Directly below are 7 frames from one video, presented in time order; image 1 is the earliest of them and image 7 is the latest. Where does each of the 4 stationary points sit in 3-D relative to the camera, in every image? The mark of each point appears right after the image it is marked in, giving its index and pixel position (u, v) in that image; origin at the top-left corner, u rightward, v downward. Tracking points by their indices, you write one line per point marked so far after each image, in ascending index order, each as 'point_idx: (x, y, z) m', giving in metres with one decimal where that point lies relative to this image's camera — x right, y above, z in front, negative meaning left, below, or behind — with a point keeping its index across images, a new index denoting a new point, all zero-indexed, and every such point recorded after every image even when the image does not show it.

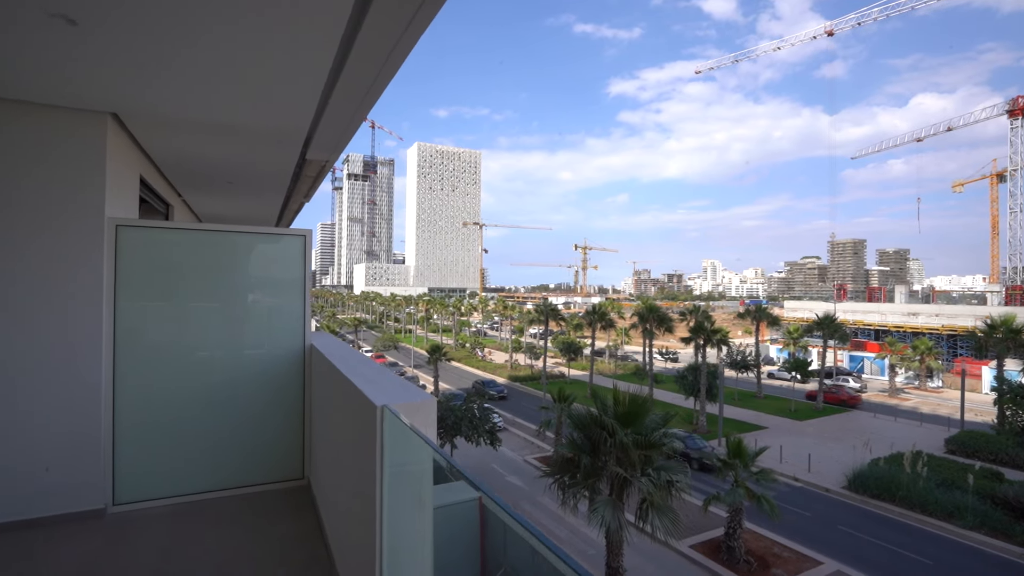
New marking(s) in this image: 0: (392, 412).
0: (-0.5, -0.5, +2.0) m
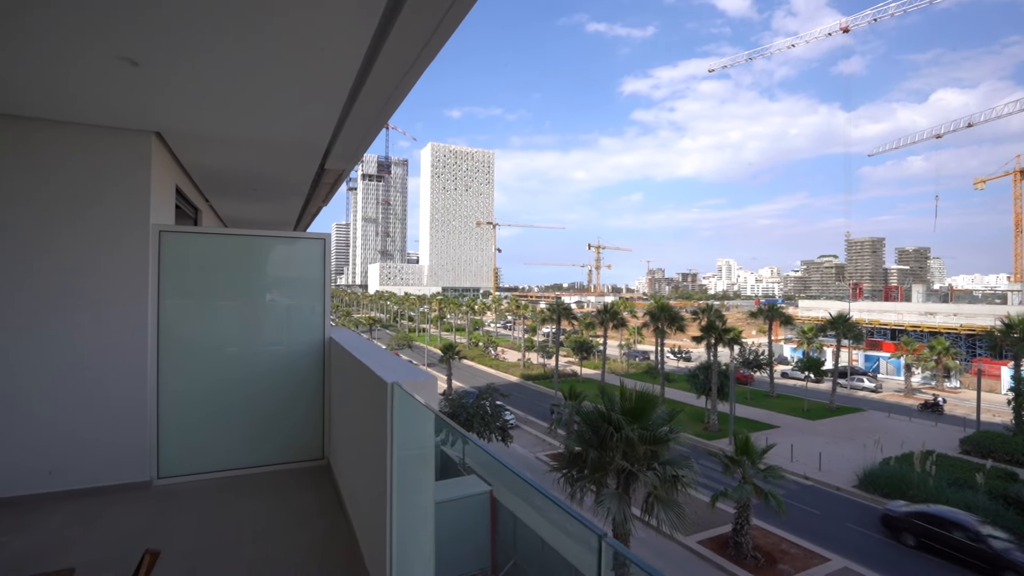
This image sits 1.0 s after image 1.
0: (-0.5, -0.5, +2.4) m
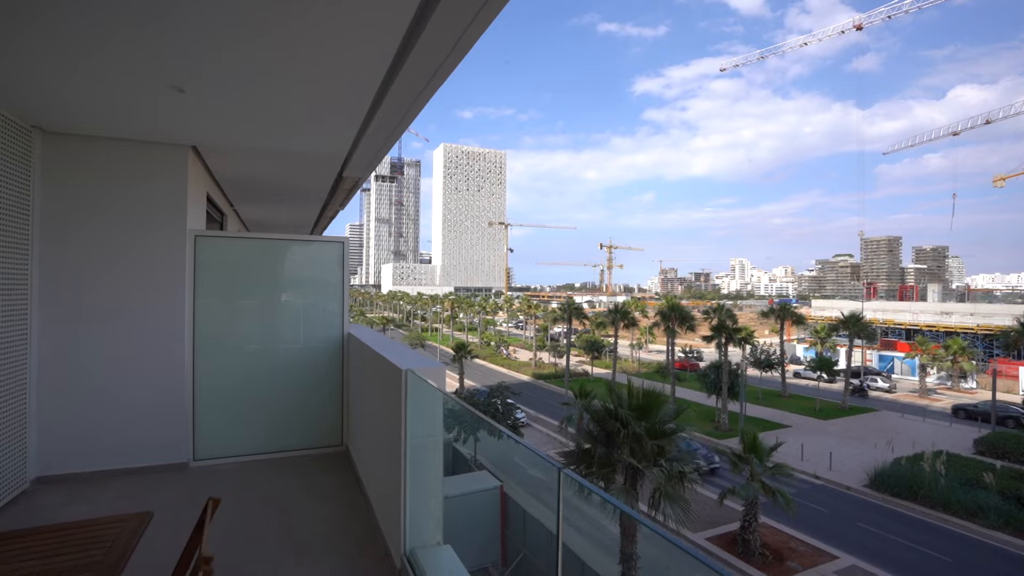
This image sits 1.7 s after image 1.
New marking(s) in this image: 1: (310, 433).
0: (-0.5, -0.5, +2.7) m
1: (-2.0, -1.4, +5.0) m
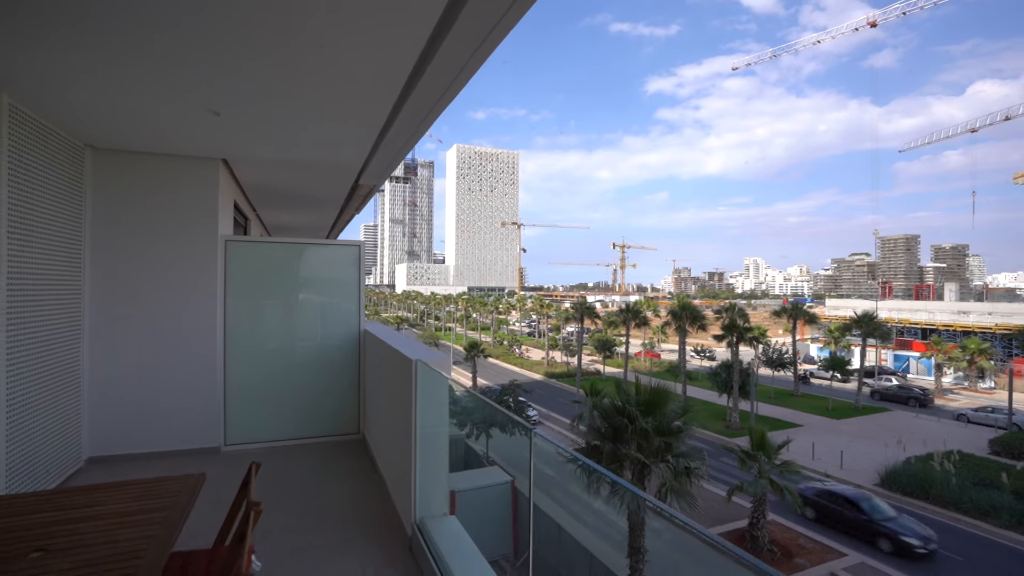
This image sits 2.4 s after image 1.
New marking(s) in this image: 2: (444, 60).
0: (-0.5, -0.5, +3.0) m
1: (-1.9, -1.4, +5.3) m
2: (-0.3, +1.2, +2.7) m
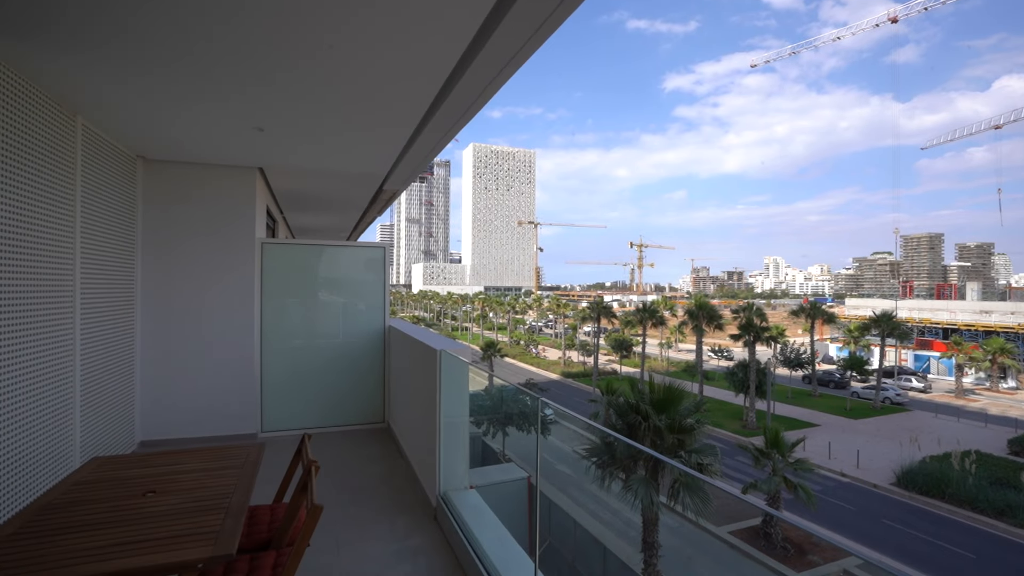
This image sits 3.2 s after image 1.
0: (-0.4, -0.5, +3.4) m
1: (-1.8, -1.4, +5.7) m
2: (-0.3, +1.2, +3.1) m
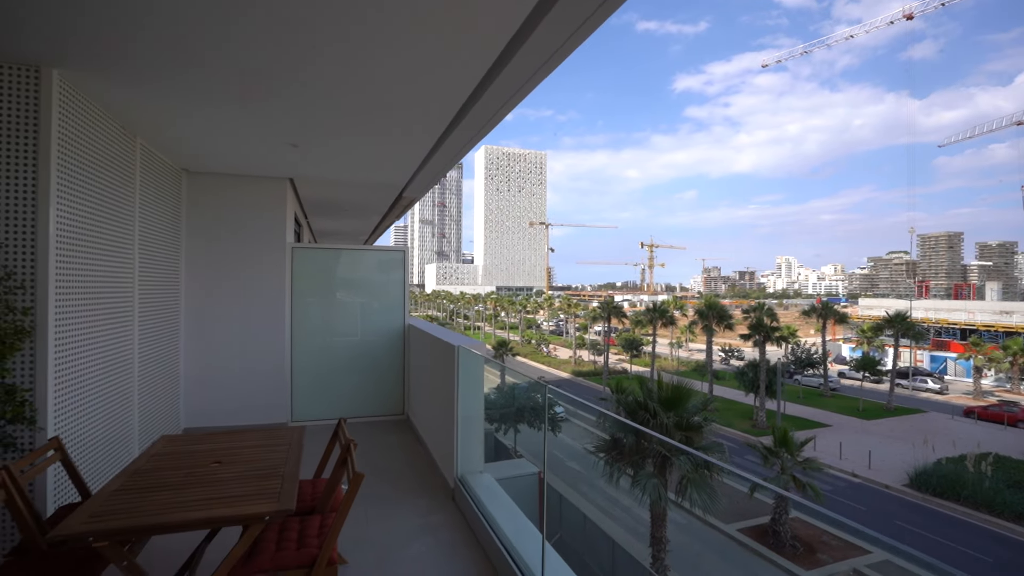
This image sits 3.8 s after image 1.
0: (-0.4, -0.5, +3.7) m
1: (-1.6, -1.4, +6.1) m
2: (-0.2, +1.2, +3.4) m
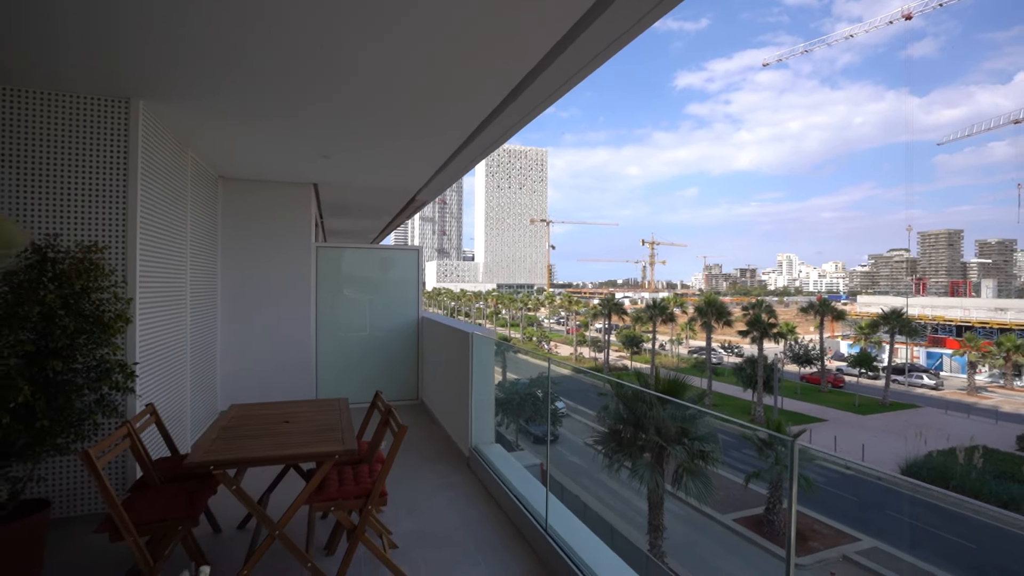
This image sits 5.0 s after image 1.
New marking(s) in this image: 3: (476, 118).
0: (-0.3, -0.4, +4.2) m
1: (-1.6, -1.4, +6.6) m
2: (-0.1, +1.3, +3.9) m
3: (-0.4, +1.3, +3.9) m
